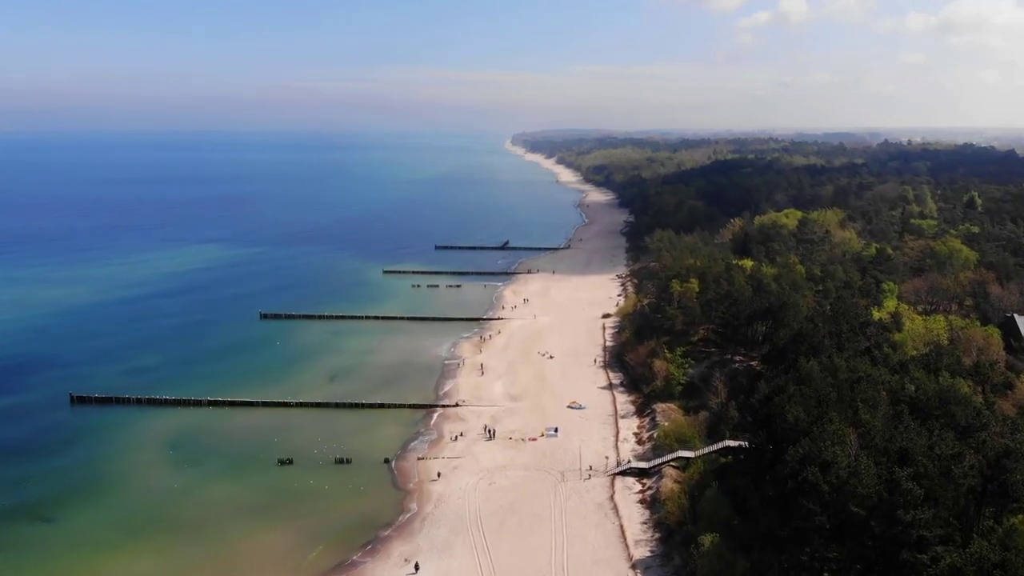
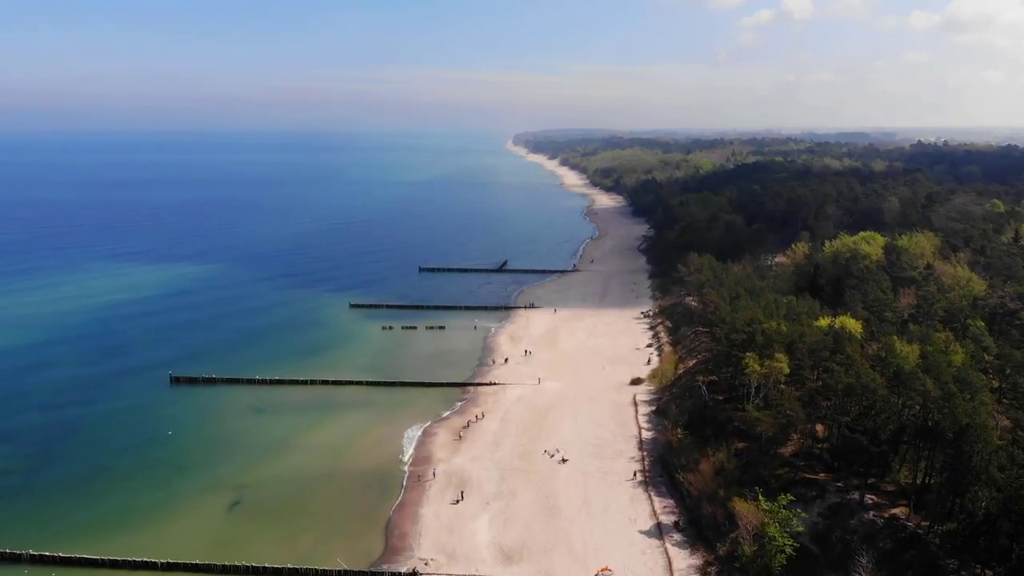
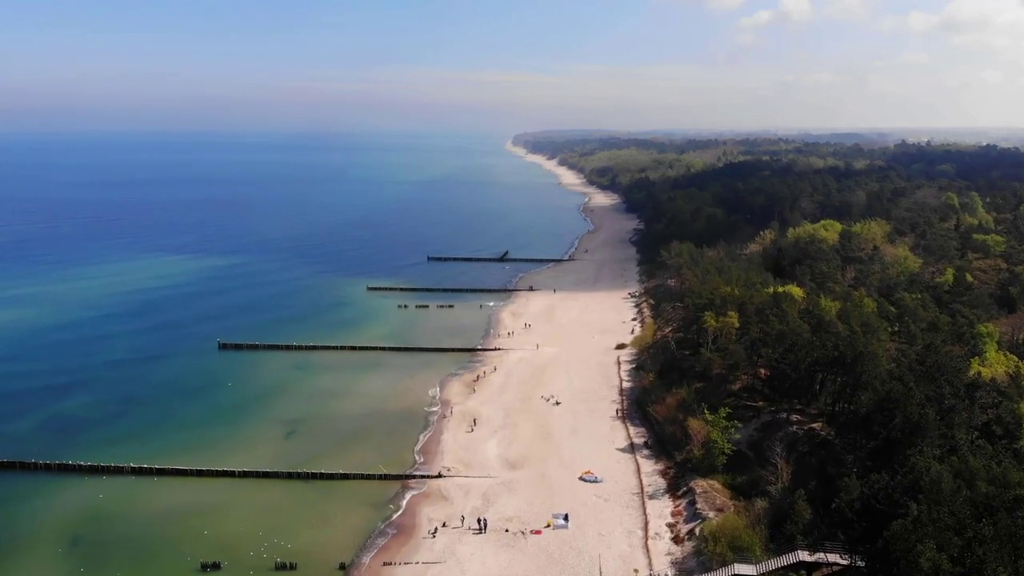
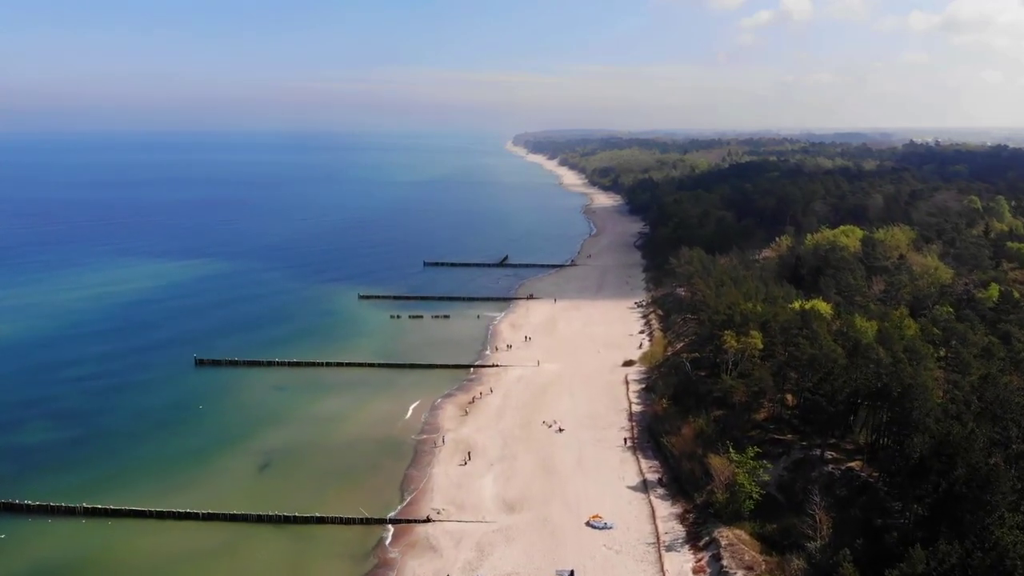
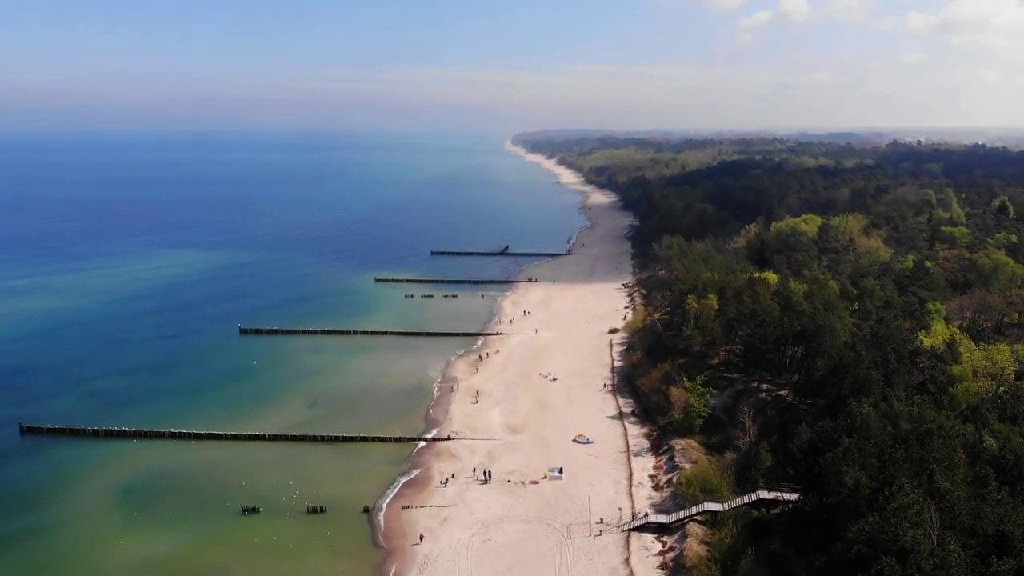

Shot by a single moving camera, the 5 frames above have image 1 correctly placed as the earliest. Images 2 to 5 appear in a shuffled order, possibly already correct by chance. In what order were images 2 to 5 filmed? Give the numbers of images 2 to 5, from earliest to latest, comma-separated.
5, 3, 4, 2
